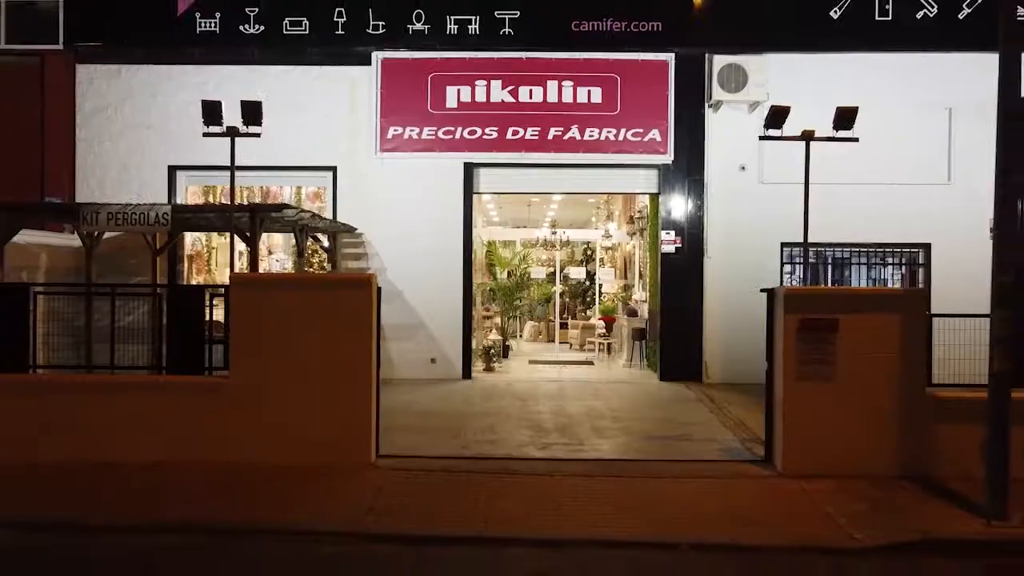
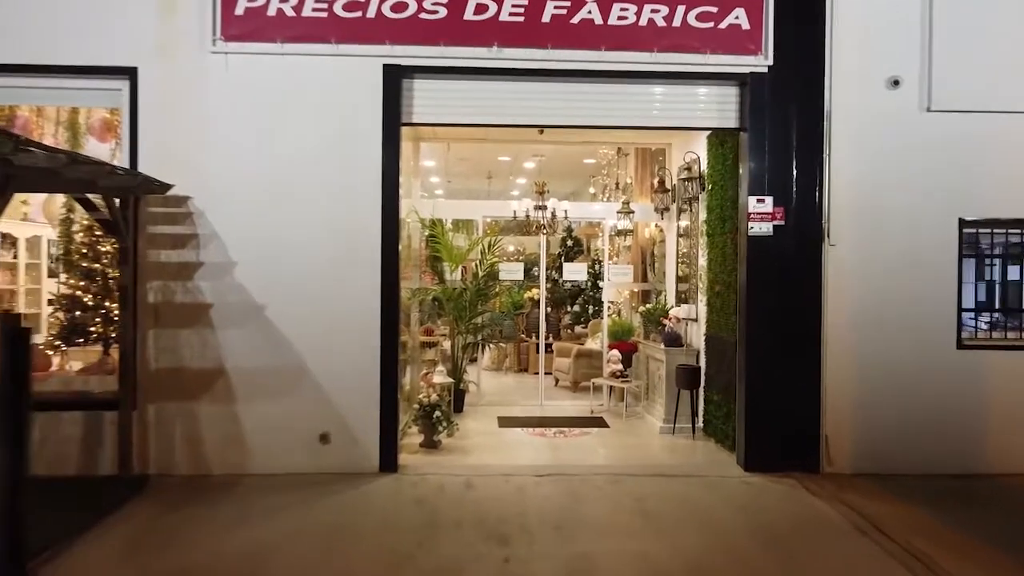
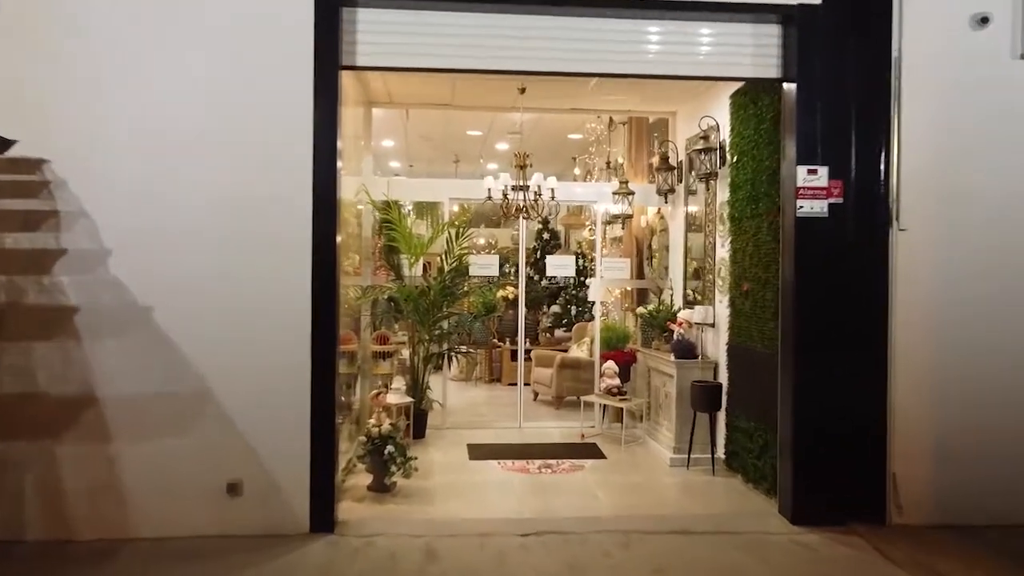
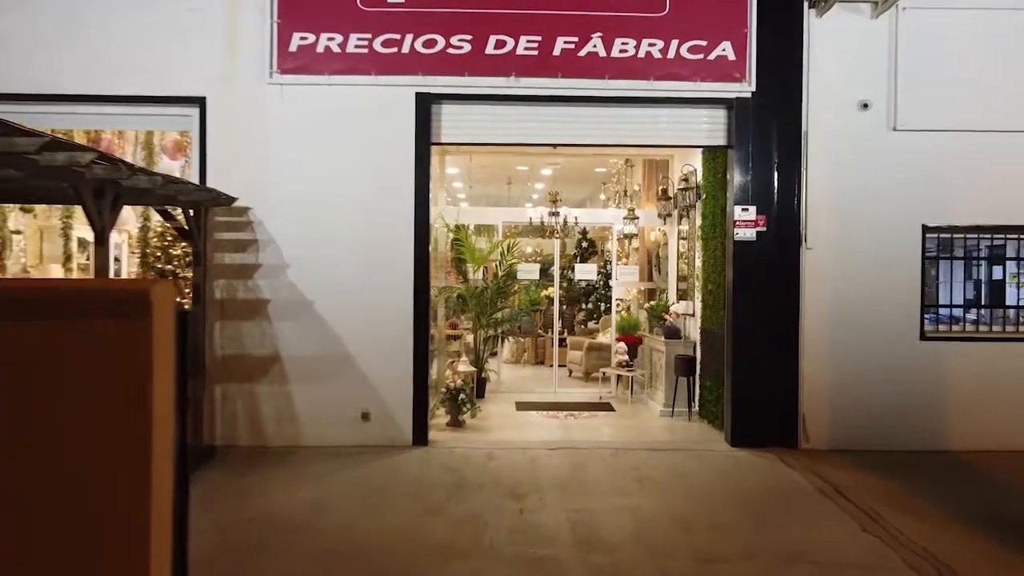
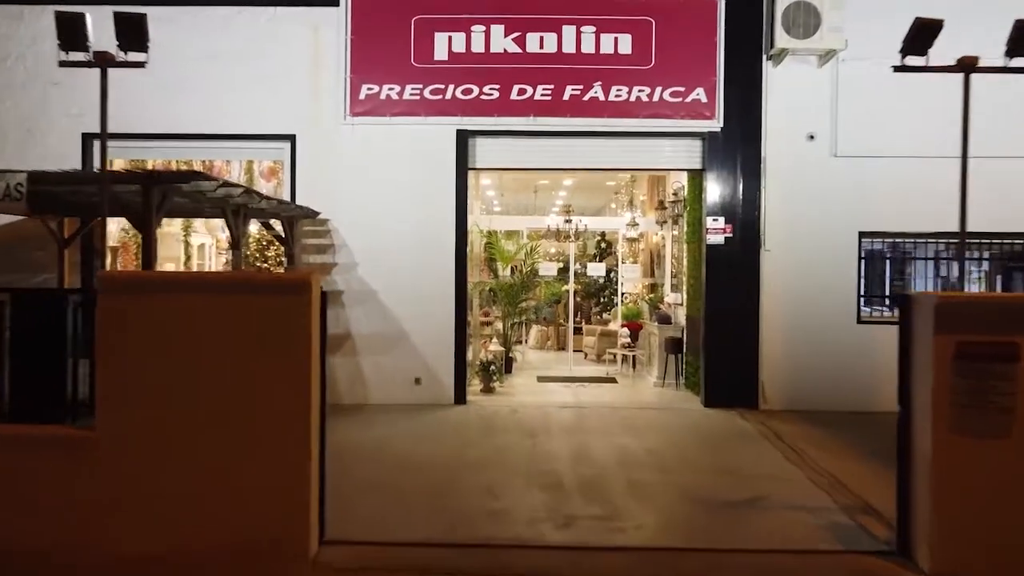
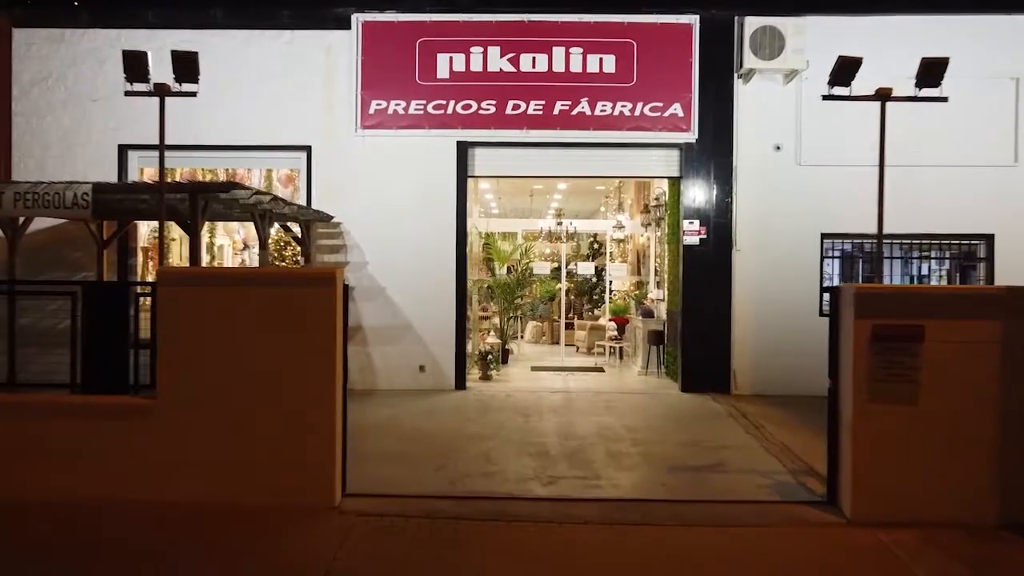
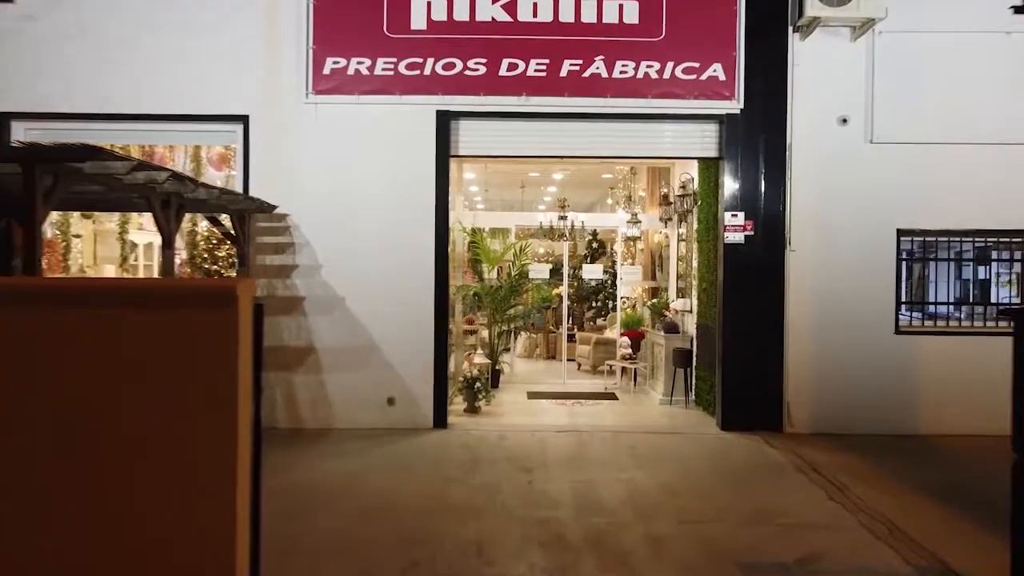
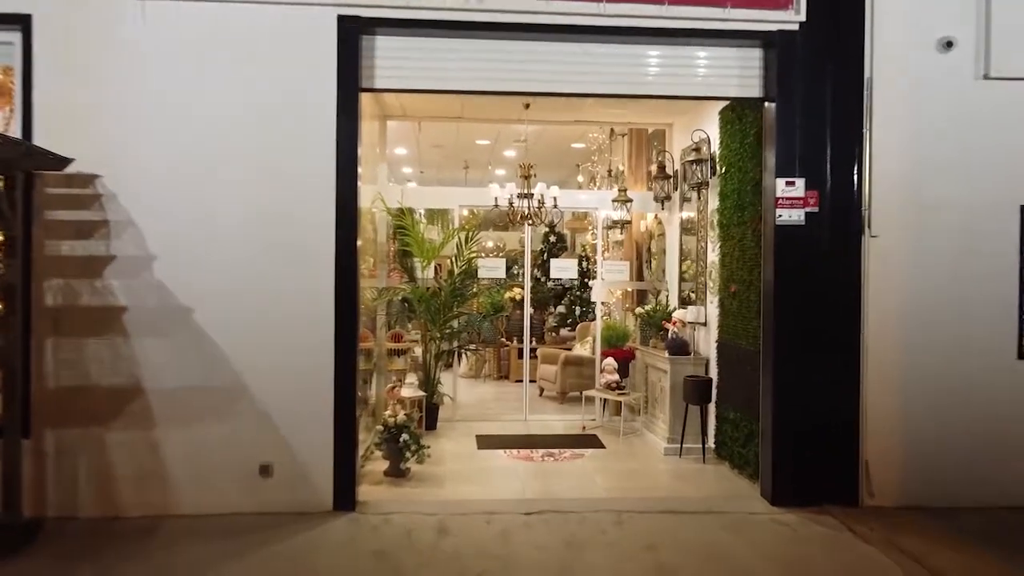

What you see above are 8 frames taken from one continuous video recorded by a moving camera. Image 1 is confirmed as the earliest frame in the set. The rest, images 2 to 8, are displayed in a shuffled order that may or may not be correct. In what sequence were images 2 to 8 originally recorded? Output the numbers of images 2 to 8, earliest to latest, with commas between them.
6, 5, 7, 4, 2, 8, 3
